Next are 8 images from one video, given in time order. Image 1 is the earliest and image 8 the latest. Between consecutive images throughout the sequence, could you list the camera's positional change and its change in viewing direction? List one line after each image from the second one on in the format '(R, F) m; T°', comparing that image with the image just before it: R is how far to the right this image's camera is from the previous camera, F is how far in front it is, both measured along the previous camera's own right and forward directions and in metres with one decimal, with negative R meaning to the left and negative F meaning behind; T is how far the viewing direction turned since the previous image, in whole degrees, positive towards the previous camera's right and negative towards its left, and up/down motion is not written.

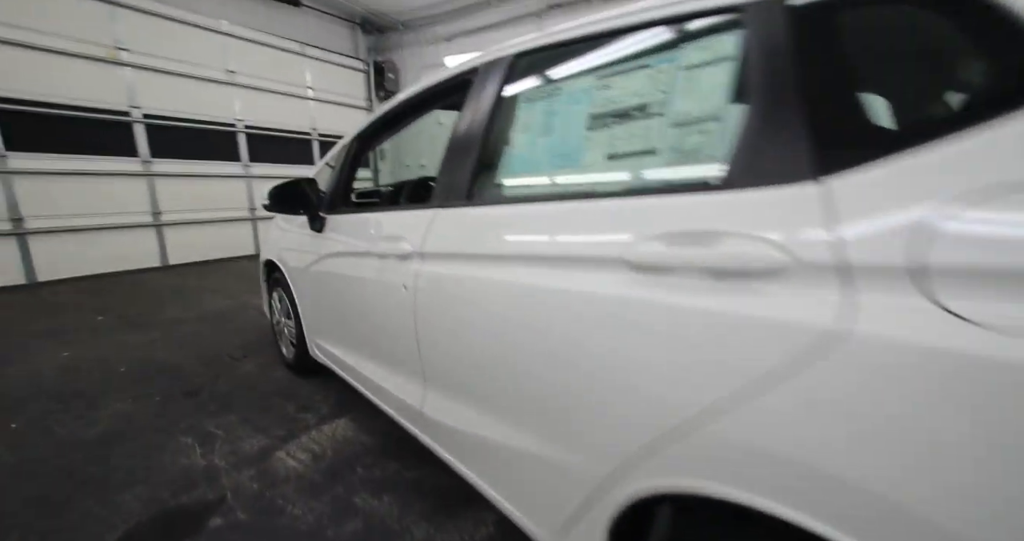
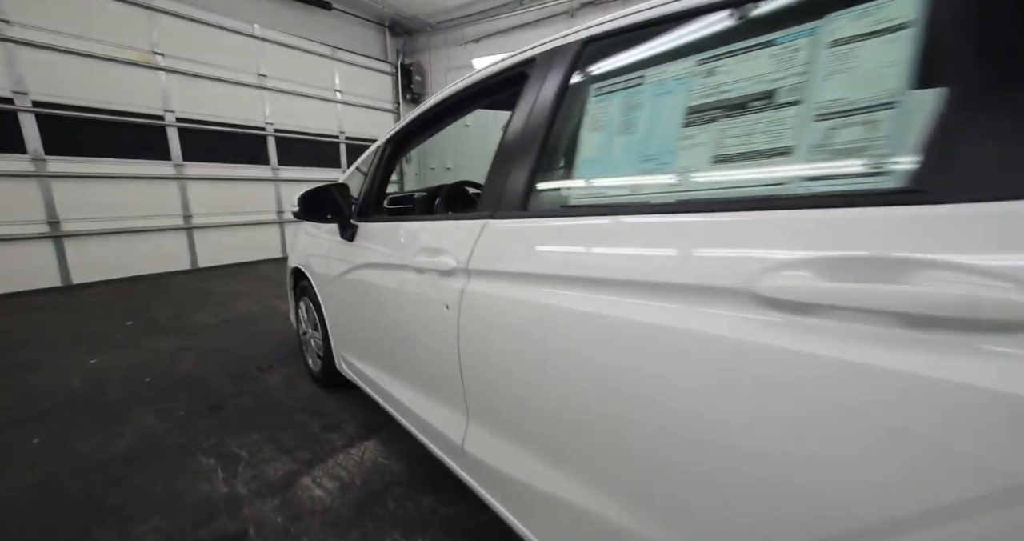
(-0.1, +0.2) m; -3°
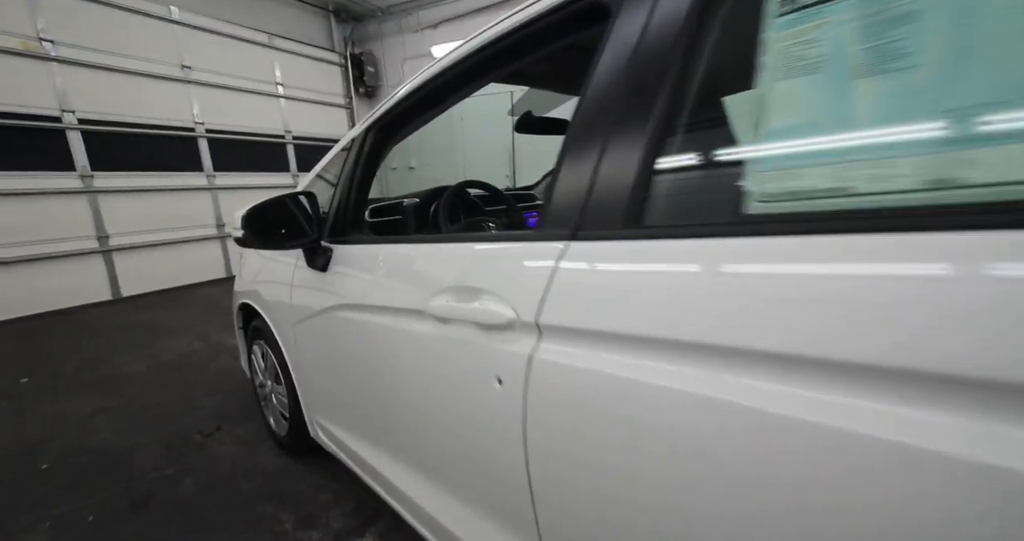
(-0.3, +0.5) m; +5°
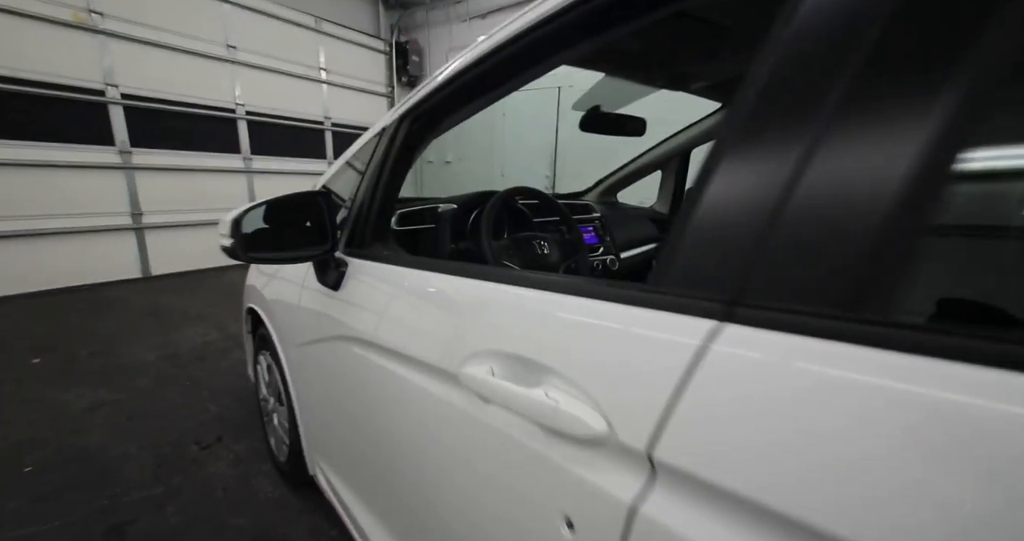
(-0.1, +0.3) m; -4°
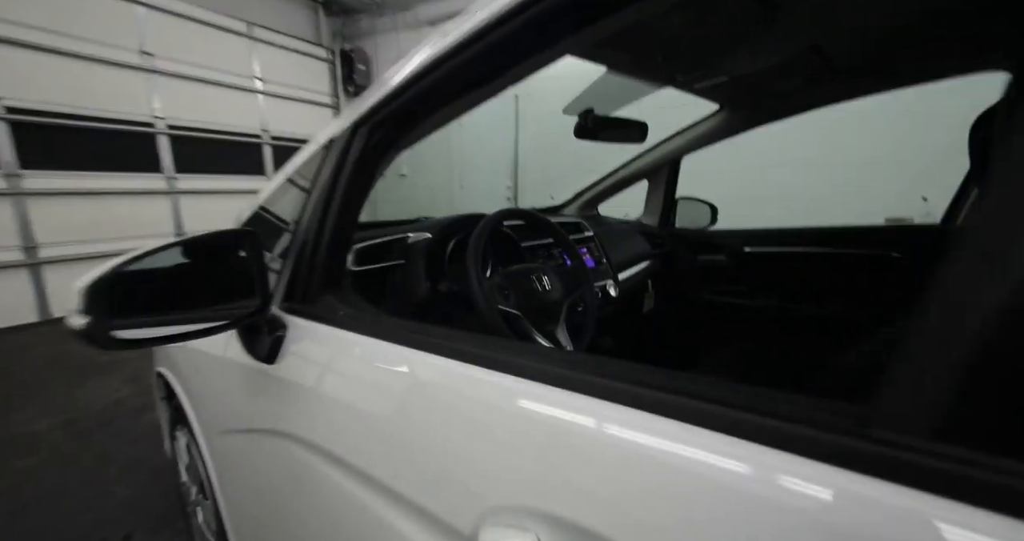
(-0.1, +0.3) m; +6°
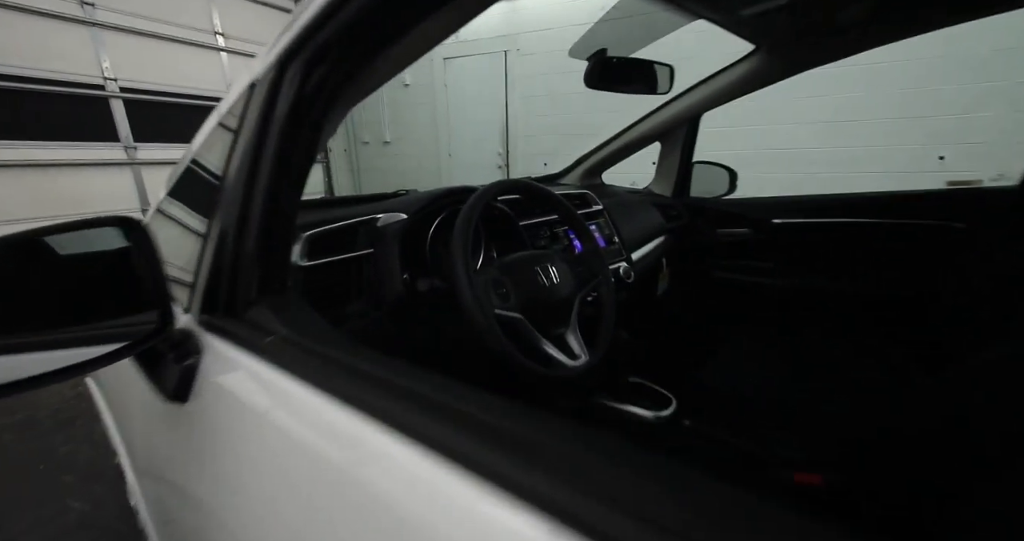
(0.0, +0.3) m; +1°
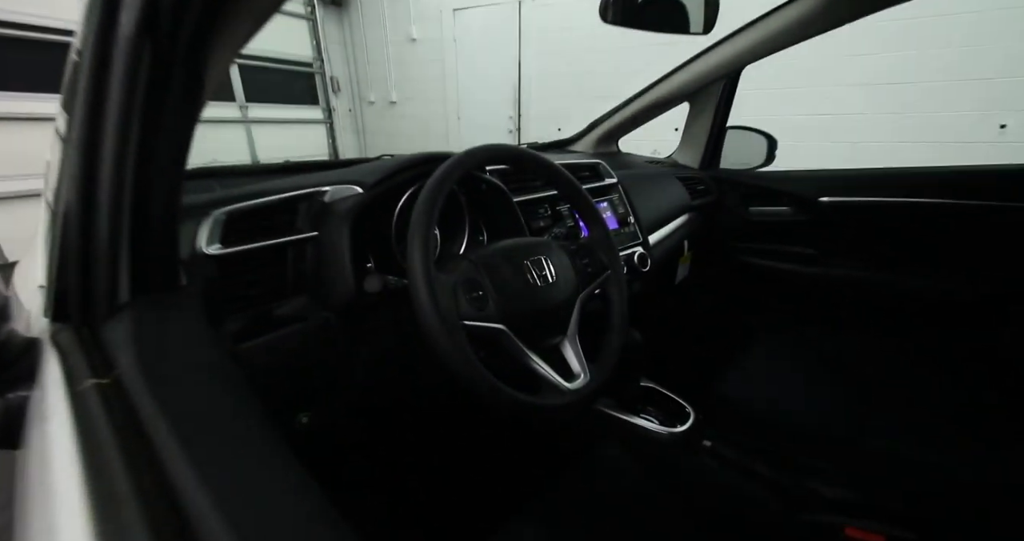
(+0.1, +0.2) m; -2°
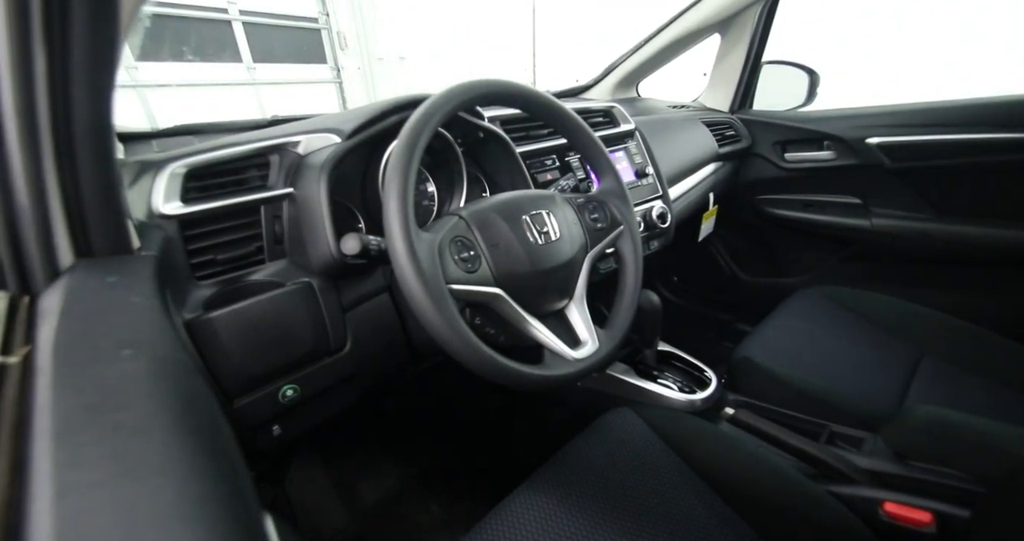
(0.0, +0.1) m; -3°
